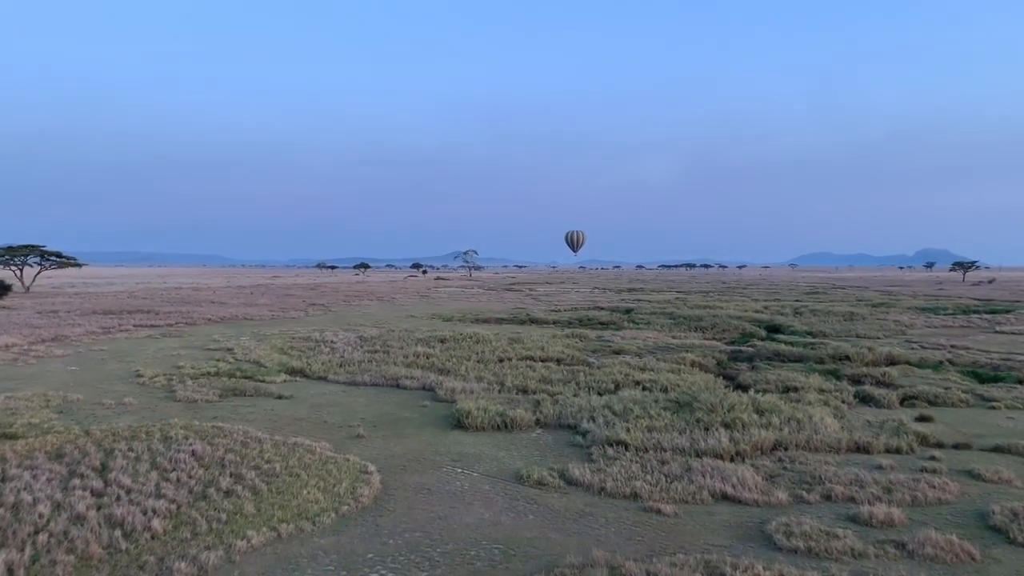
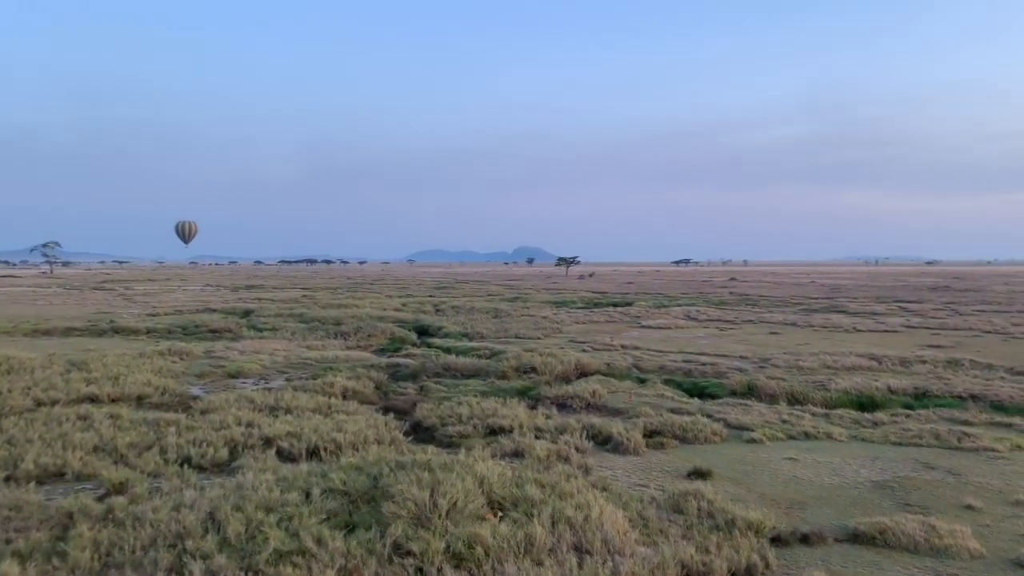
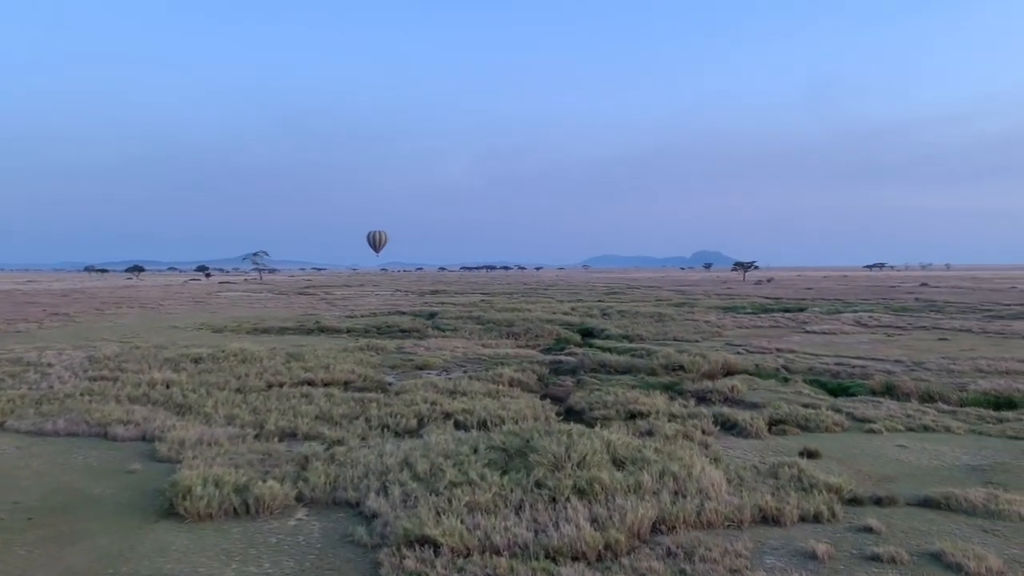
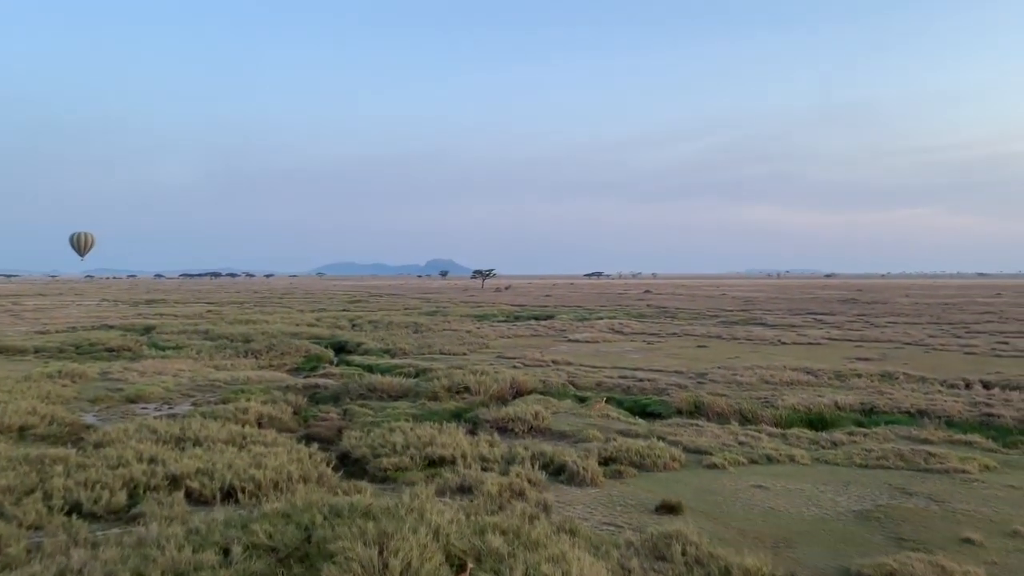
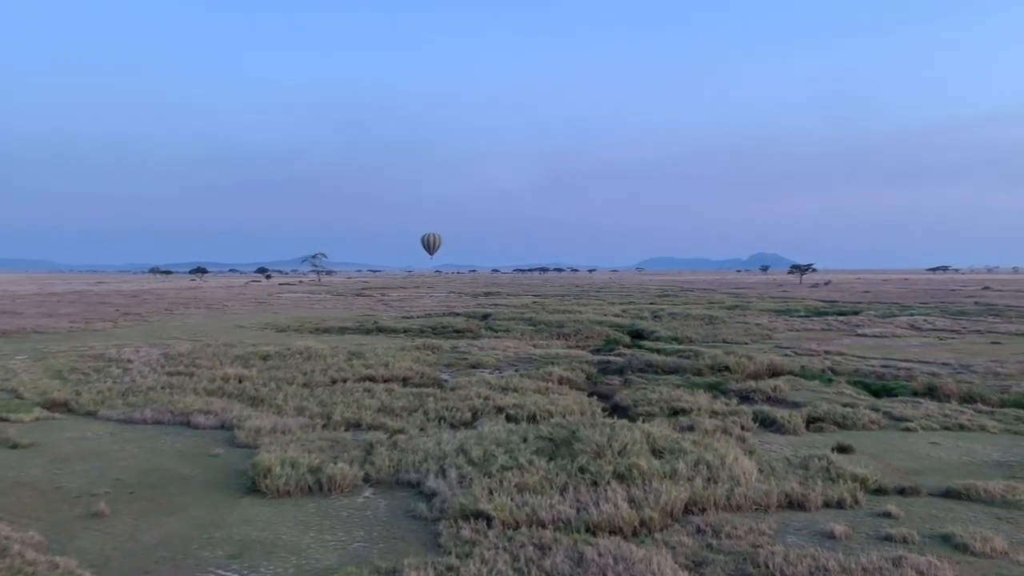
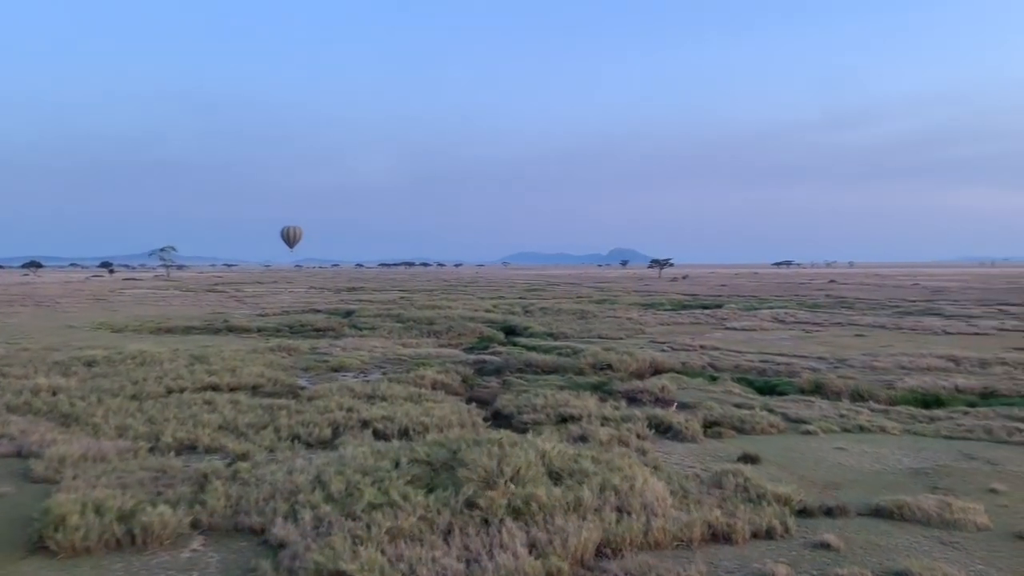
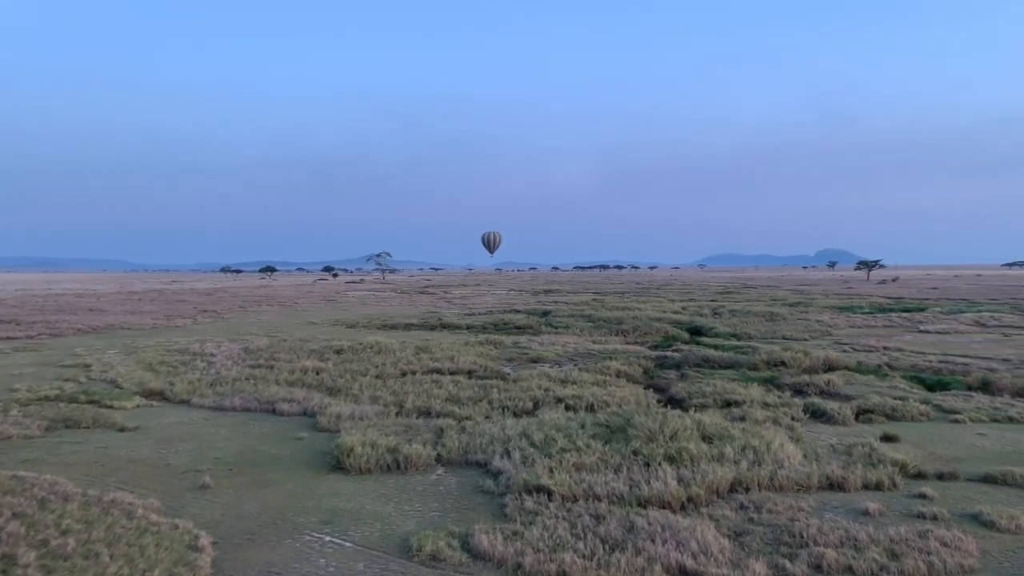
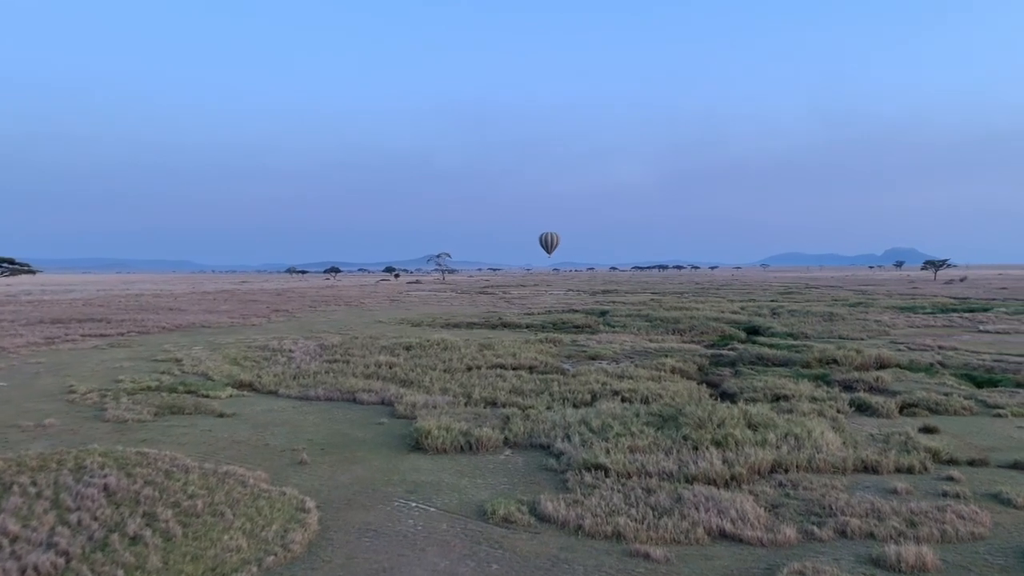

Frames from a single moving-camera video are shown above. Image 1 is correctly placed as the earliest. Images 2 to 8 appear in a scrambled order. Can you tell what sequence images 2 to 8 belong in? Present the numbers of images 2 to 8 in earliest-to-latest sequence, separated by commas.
8, 7, 5, 3, 6, 2, 4
